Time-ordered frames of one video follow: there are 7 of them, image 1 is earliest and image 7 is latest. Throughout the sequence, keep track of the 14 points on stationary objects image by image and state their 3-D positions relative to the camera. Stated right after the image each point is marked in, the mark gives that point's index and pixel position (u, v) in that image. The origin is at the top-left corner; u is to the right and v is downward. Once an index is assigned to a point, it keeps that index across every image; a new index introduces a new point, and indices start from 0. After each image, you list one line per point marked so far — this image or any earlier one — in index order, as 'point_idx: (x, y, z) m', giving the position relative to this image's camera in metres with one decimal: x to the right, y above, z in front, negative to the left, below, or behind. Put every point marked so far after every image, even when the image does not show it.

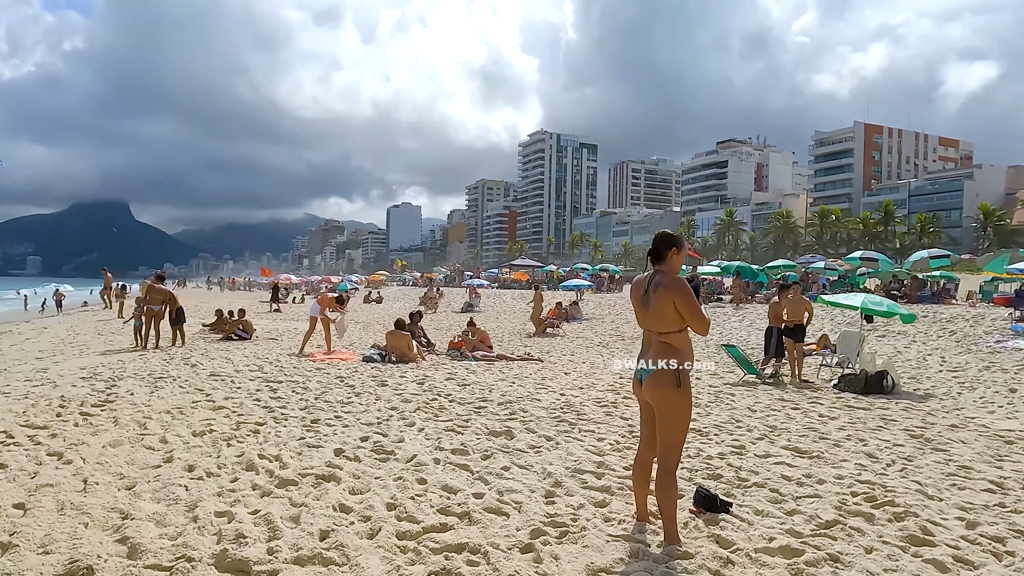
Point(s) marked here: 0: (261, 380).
0: (-2.7, -1.0, +6.9) m
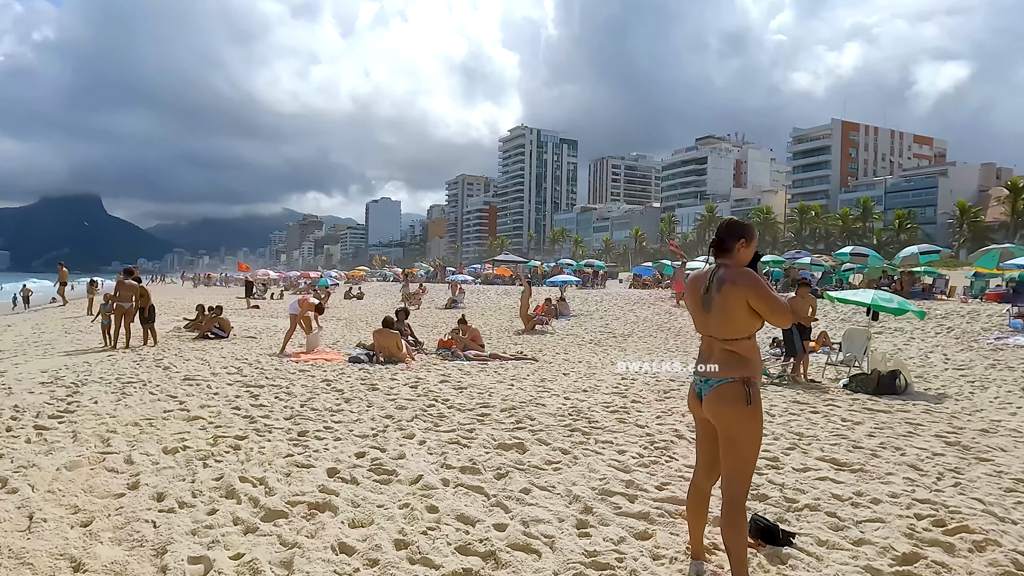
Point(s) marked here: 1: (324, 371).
0: (-2.7, -0.9, +6.4) m
1: (-2.2, -1.0, +7.8) m
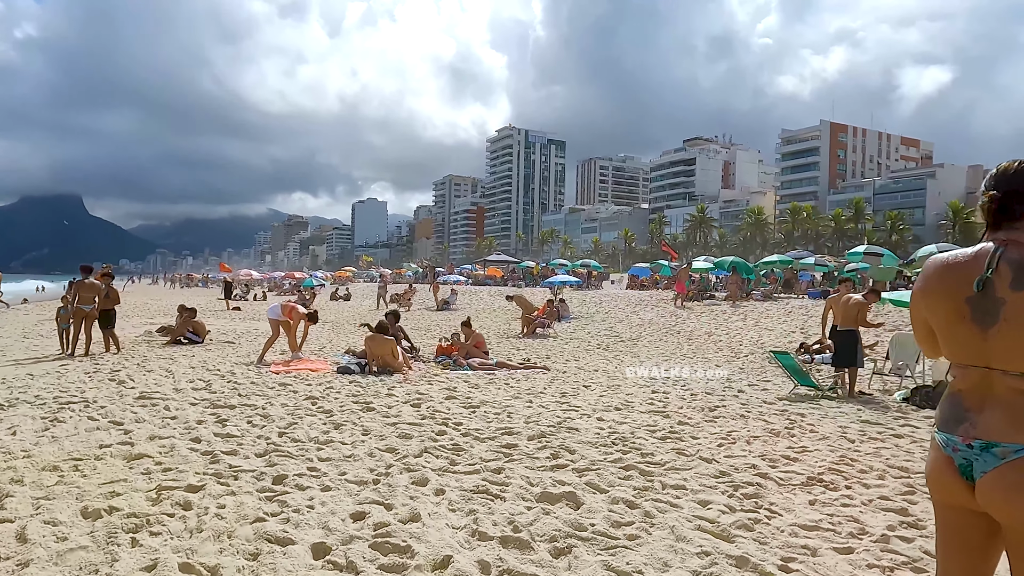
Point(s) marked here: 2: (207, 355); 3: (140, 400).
0: (-2.5, -0.9, +5.3) m
1: (-2.1, -1.0, +6.6) m
2: (-4.4, -1.0, +9.4) m
3: (-3.0, -0.9, +5.3) m
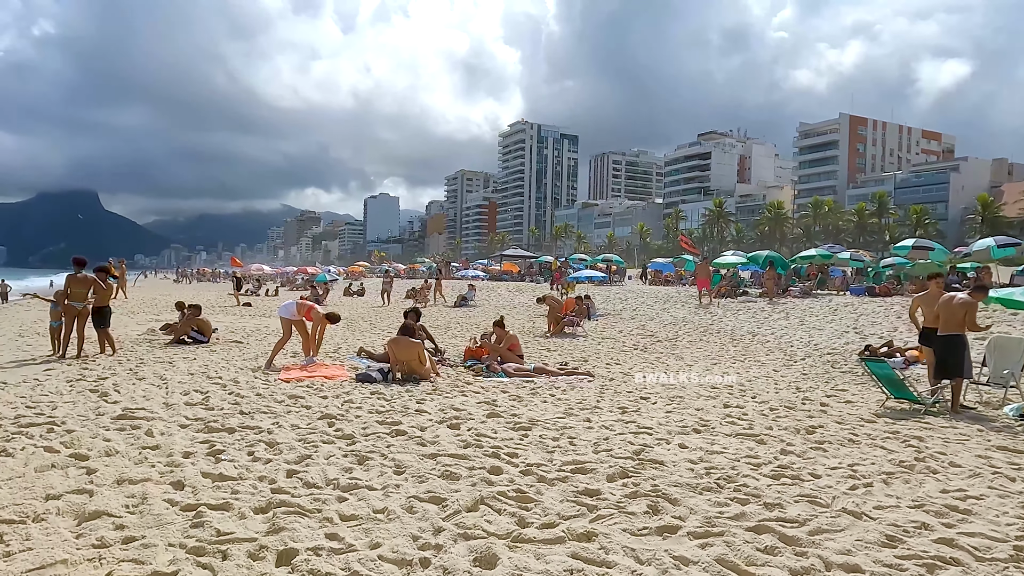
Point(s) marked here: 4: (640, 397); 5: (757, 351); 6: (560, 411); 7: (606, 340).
0: (-2.0, -0.9, +4.3) m
1: (-1.6, -0.9, +5.6) m
2: (-3.9, -0.9, +8.5) m
3: (-2.6, -0.9, +4.4) m
4: (+1.3, -1.1, +6.6) m
5: (+4.3, -1.1, +11.6) m
6: (+0.4, -1.0, +5.5) m
7: (+1.9, -1.0, +13.3) m
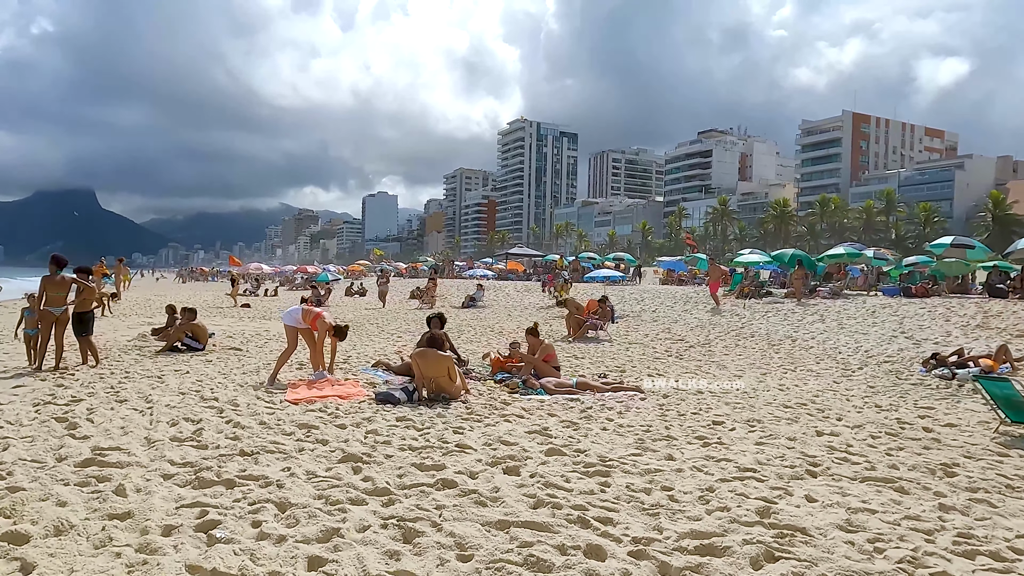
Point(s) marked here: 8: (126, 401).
0: (-1.6, -1.0, +3.3) m
1: (-1.2, -1.0, +4.6) m
2: (-3.5, -0.9, +7.5) m
3: (-2.2, -0.9, +3.4) m
4: (+1.7, -1.1, +5.7) m
5: (+4.7, -1.1, +10.6) m
6: (+0.8, -1.1, +4.5) m
7: (+2.3, -1.1, +12.3) m
8: (-3.2, -0.9, +5.4) m
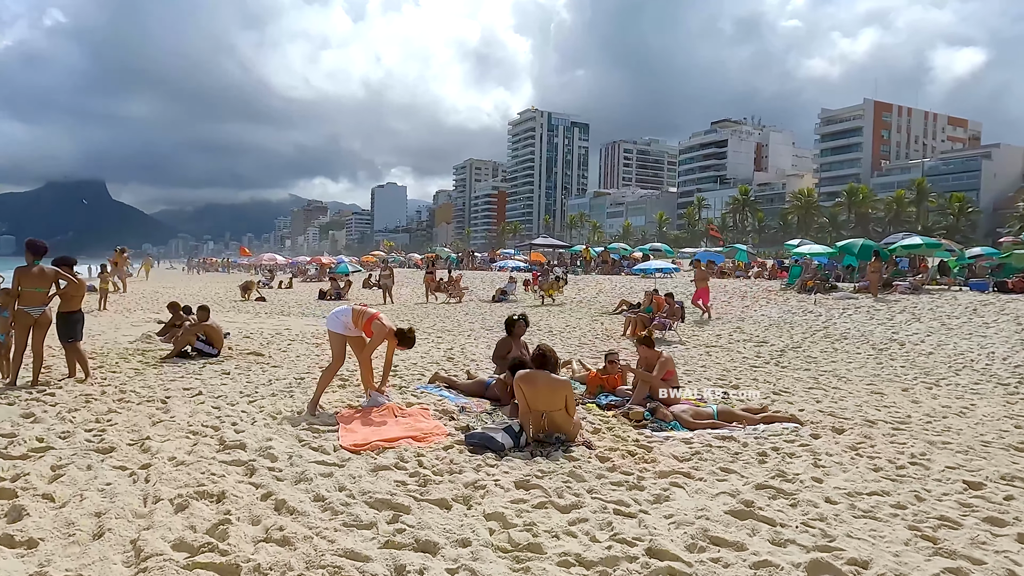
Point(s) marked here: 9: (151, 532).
0: (-0.7, -1.0, +1.6) m
1: (-0.3, -1.0, +2.9) m
2: (-2.5, -0.9, +5.8) m
3: (-1.3, -0.9, +1.7) m
4: (+2.6, -1.1, +3.9) m
5: (+5.7, -1.1, +8.8) m
6: (+1.7, -1.1, +2.8) m
7: (+3.3, -1.0, +10.6) m
8: (-2.3, -0.9, +3.7) m
9: (-1.4, -0.9, +2.5) m
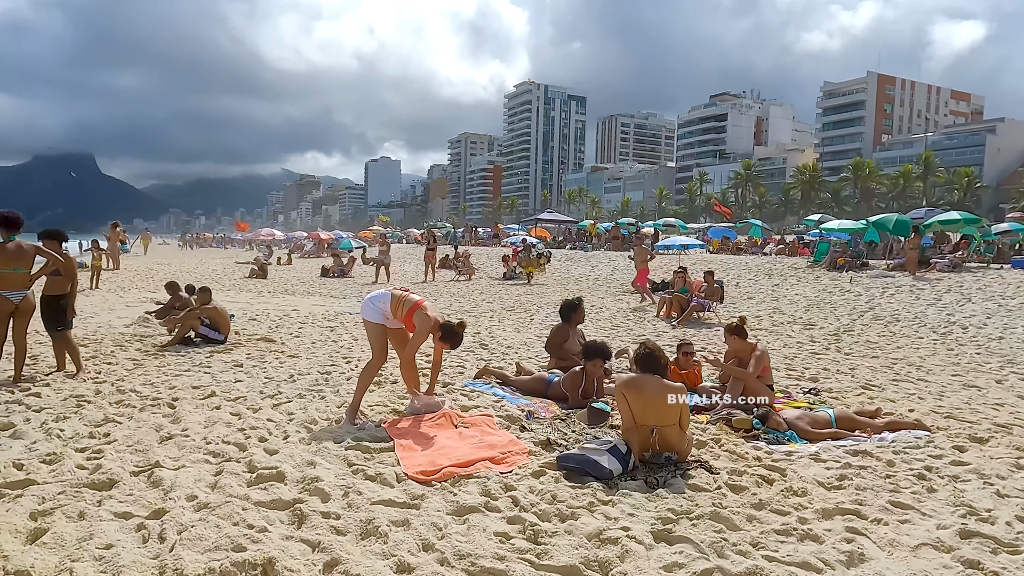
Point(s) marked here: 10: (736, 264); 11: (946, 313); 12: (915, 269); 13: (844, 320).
0: (-0.2, -1.0, +0.7) m
1: (+0.2, -0.9, +2.1) m
2: (-2.0, -0.7, +4.9) m
3: (-0.8, -0.9, +0.8) m
4: (+3.1, -1.1, +3.1) m
5: (+6.2, -0.8, +8.0) m
6: (+2.3, -1.0, +2.0) m
7: (+3.8, -0.7, +9.7) m
8: (-1.7, -0.8, +2.8) m
9: (-0.9, -0.9, +1.7) m
10: (+6.7, +0.7, +19.7) m
11: (+7.4, -0.4, +11.2) m
12: (+9.3, +0.5, +15.2) m
13: (+5.6, -0.5, +11.1) m
